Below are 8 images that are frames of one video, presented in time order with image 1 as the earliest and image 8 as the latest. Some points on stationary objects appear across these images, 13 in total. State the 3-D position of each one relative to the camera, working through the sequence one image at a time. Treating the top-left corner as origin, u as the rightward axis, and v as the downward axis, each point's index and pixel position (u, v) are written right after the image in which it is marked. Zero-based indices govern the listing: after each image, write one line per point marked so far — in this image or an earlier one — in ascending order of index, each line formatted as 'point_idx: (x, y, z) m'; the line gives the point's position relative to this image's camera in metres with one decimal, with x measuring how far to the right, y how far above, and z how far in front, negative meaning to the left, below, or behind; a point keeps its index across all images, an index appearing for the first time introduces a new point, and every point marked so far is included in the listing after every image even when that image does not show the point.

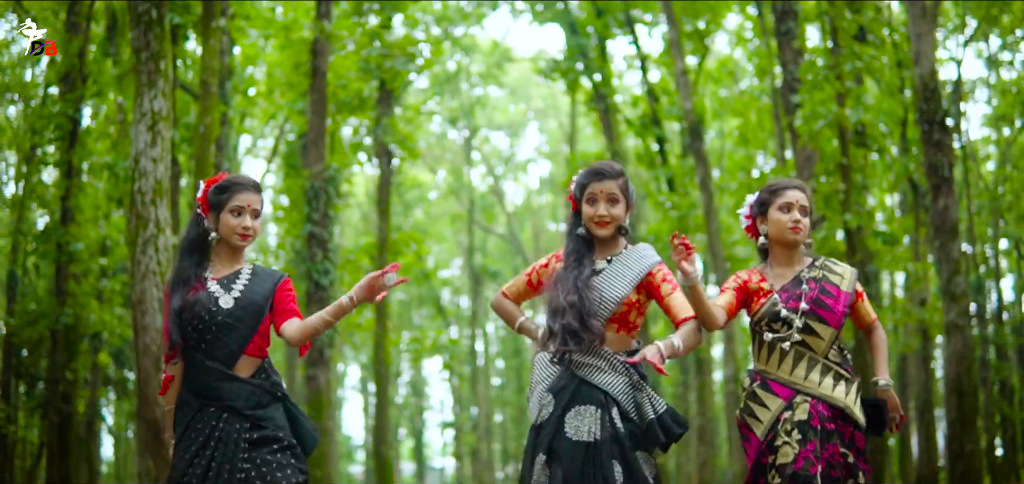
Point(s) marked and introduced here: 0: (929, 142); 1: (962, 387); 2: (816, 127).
0: (+4.8, +1.2, +11.8) m
1: (+5.0, -1.6, +11.5) m
2: (+3.9, +1.5, +12.9) m
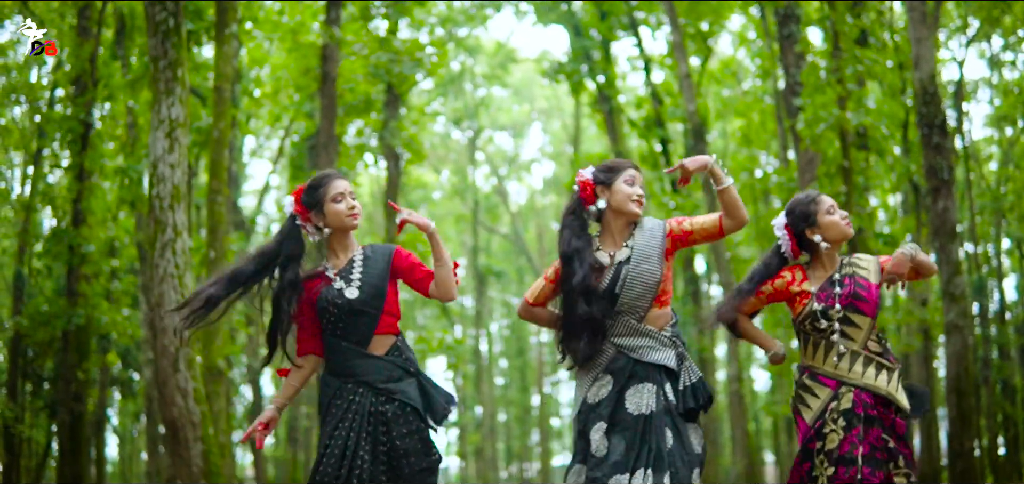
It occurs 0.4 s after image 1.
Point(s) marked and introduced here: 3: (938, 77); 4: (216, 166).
0: (+4.9, +1.1, +12.0) m
1: (+5.1, -1.6, +11.6) m
2: (+3.9, +1.4, +13.1) m
3: (+5.0, +1.9, +11.9) m
4: (-3.3, +0.8, +11.3) m
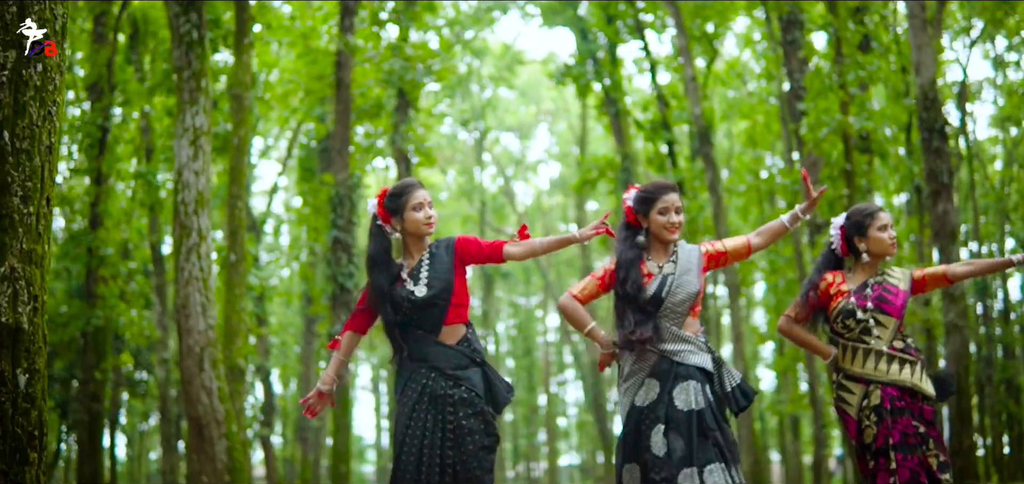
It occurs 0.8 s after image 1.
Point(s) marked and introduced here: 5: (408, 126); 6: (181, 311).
0: (+5.0, +1.1, +12.3) m
1: (+5.3, -1.7, +11.9) m
2: (+4.1, +1.4, +13.4) m
3: (+5.1, +1.9, +12.2) m
4: (-3.1, +0.8, +11.6) m
5: (-1.8, +2.0, +17.4) m
6: (-3.5, -0.7, +10.8) m
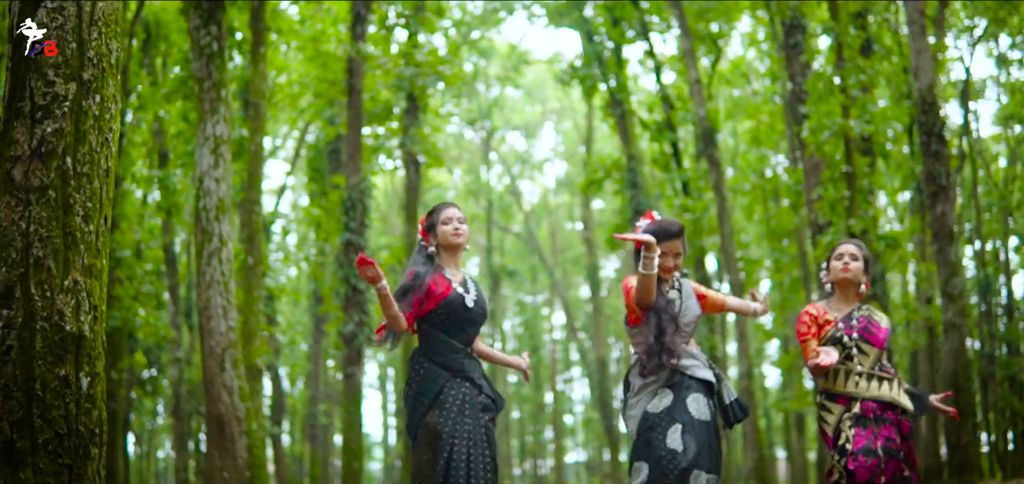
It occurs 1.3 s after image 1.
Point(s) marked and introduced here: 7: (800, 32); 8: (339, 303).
0: (+5.1, +1.1, +12.6) m
1: (+5.4, -1.7, +12.2) m
2: (+4.2, +1.4, +13.7) m
3: (+5.2, +1.9, +12.5) m
4: (-3.0, +0.8, +12.0) m
5: (-1.6, +2.0, +17.8) m
6: (-3.4, -0.8, +11.1) m
7: (+4.3, +3.1, +15.3) m
8: (-2.7, -1.1, +16.6) m
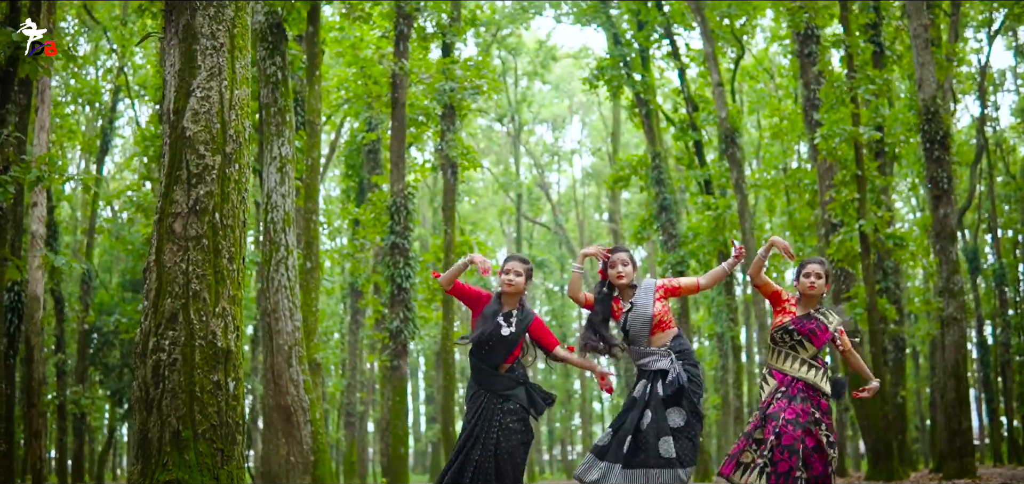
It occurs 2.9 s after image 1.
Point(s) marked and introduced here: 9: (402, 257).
0: (+5.5, +1.1, +13.5) m
1: (+5.8, -1.7, +13.2) m
2: (+4.6, +1.4, +14.6) m
3: (+5.6, +1.9, +13.4) m
4: (-2.6, +0.7, +13.1) m
5: (-1.1, +2.0, +18.8) m
6: (-3.0, -0.8, +12.3) m
7: (+4.8, +3.2, +16.2) m
8: (-2.2, -1.1, +17.8) m
9: (-1.9, -0.3, +17.5) m
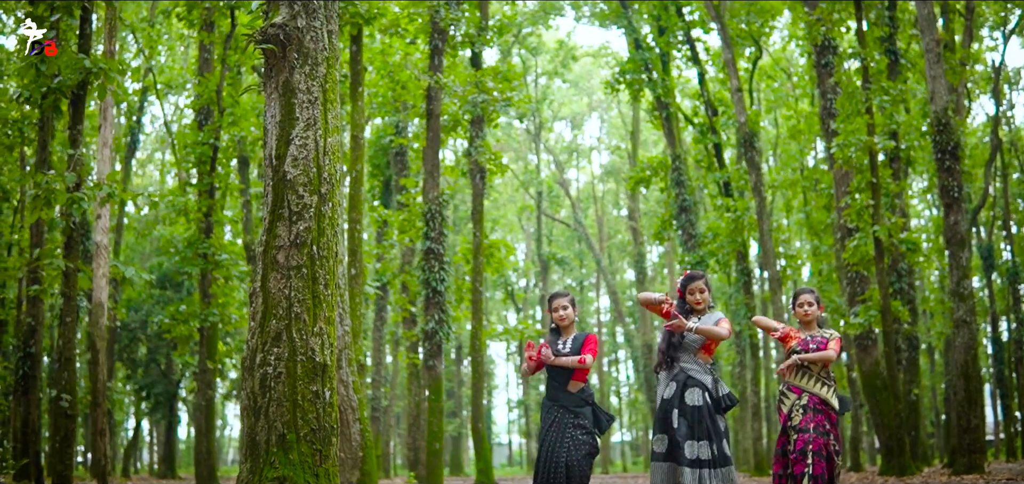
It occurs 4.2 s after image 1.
0: (+6.0, +1.0, +14.1) m
1: (+6.2, -1.8, +13.8) m
2: (+5.1, +1.4, +15.3) m
3: (+6.0, +1.8, +14.0) m
4: (-2.2, +0.6, +13.8) m
5: (-0.6, +2.0, +19.5) m
6: (-2.6, -0.9, +13.0) m
7: (+5.3, +3.1, +16.8) m
8: (-1.7, -1.1, +18.5) m
9: (-1.4, -0.3, +18.3) m
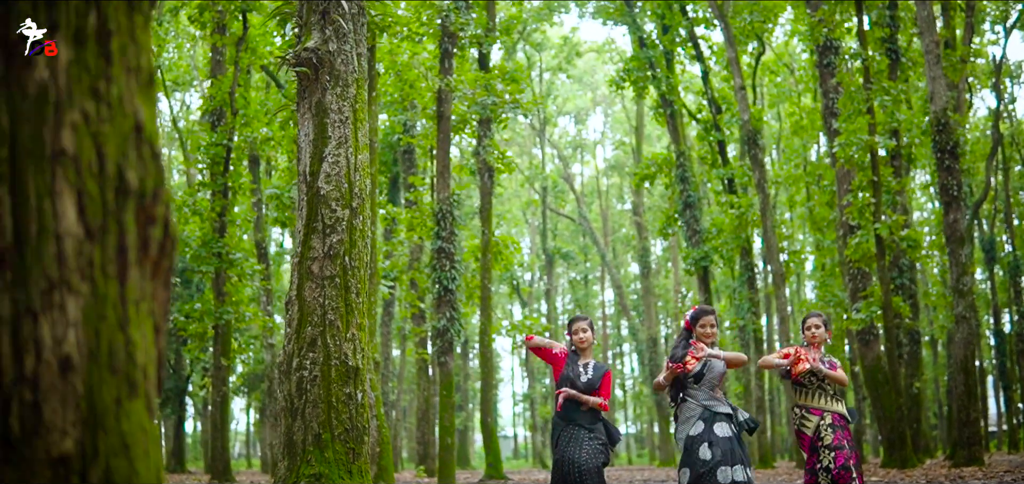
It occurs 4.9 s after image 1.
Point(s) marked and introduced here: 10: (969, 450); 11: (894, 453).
0: (+6.1, +1.1, +14.4) m
1: (+6.4, -1.7, +14.1) m
2: (+5.2, +1.4, +15.6) m
3: (+6.2, +1.9, +14.3) m
4: (-2.1, +0.6, +14.2) m
5: (-0.4, +2.0, +19.9) m
6: (-2.5, -1.0, +13.4) m
7: (+5.4, +3.2, +17.2) m
8: (-1.5, -1.1, +18.9) m
9: (-1.2, -0.3, +18.6) m
10: (+6.3, -2.9, +14.1) m
11: (+5.9, -3.3, +15.8) m
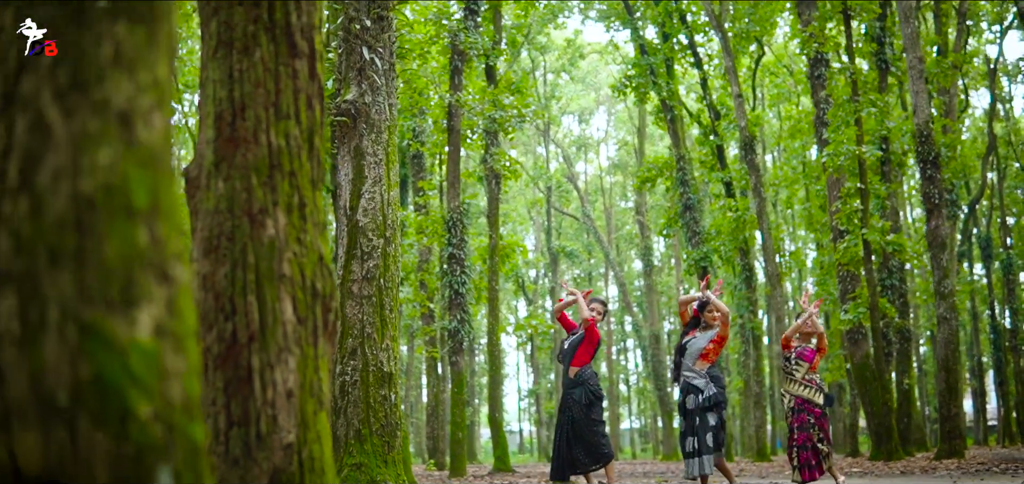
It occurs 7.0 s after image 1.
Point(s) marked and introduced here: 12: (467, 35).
0: (+6.2, +1.0, +15.3) m
1: (+6.5, -1.8, +15.1) m
2: (+5.3, +1.3, +16.5) m
3: (+6.3, +1.8, +15.2) m
4: (-2.0, +0.5, +15.1) m
5: (-0.3, +1.9, +20.8) m
6: (-2.3, -1.1, +14.4) m
7: (+5.5, +3.1, +18.1) m
8: (-1.4, -1.2, +19.8) m
9: (-1.1, -0.4, +19.6) m
10: (+6.5, -3.0, +15.1) m
11: (+6.0, -3.3, +16.7) m
12: (-0.8, +3.8, +18.4) m
